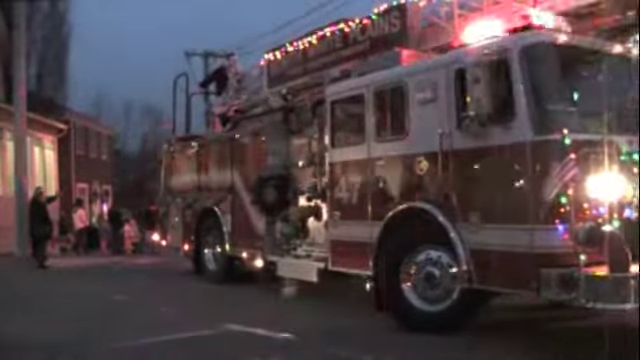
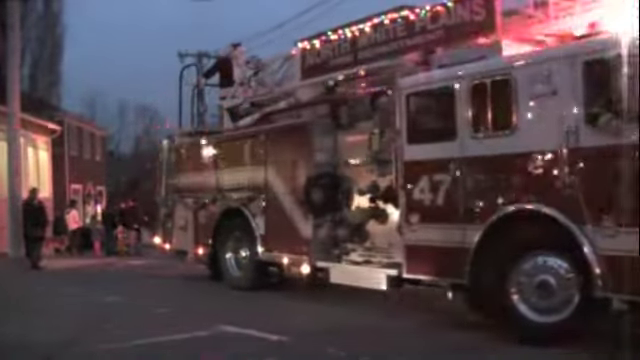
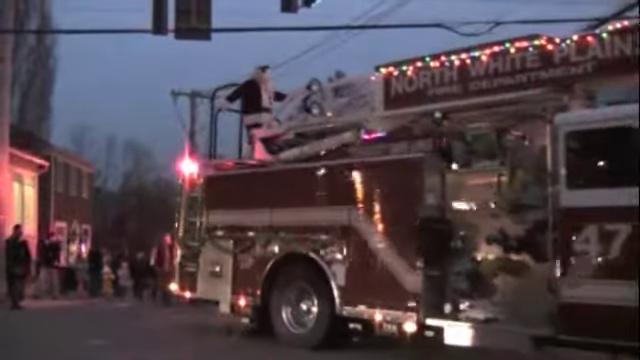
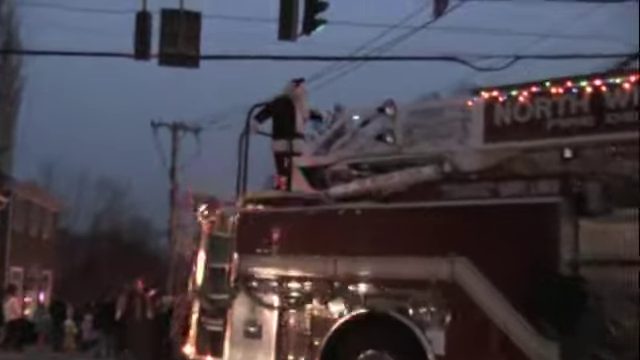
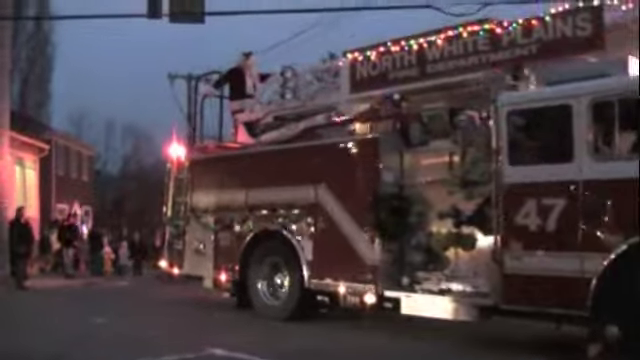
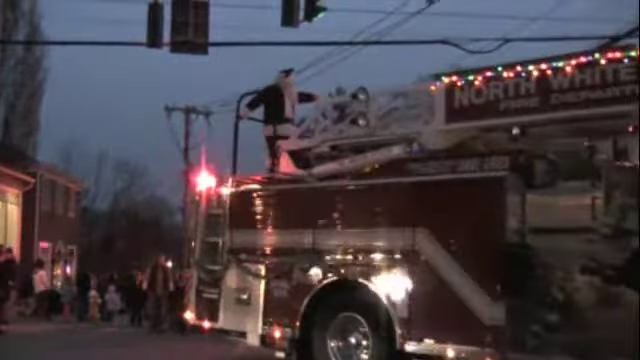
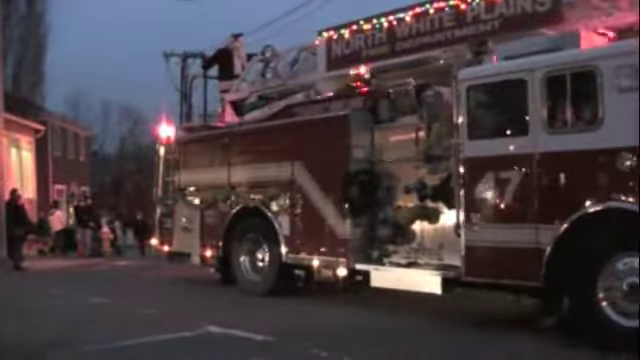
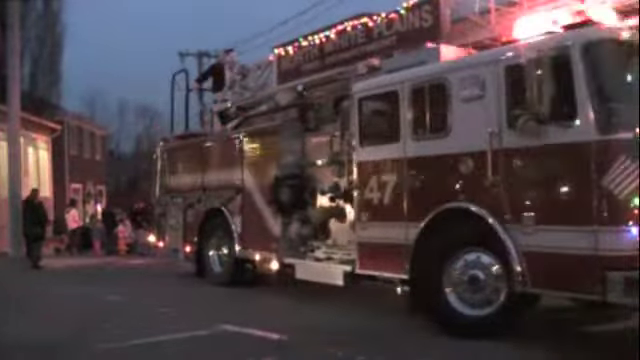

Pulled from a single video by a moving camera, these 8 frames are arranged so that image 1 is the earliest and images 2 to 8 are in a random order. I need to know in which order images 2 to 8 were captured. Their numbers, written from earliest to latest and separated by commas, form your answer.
8, 2, 7, 5, 3, 6, 4
